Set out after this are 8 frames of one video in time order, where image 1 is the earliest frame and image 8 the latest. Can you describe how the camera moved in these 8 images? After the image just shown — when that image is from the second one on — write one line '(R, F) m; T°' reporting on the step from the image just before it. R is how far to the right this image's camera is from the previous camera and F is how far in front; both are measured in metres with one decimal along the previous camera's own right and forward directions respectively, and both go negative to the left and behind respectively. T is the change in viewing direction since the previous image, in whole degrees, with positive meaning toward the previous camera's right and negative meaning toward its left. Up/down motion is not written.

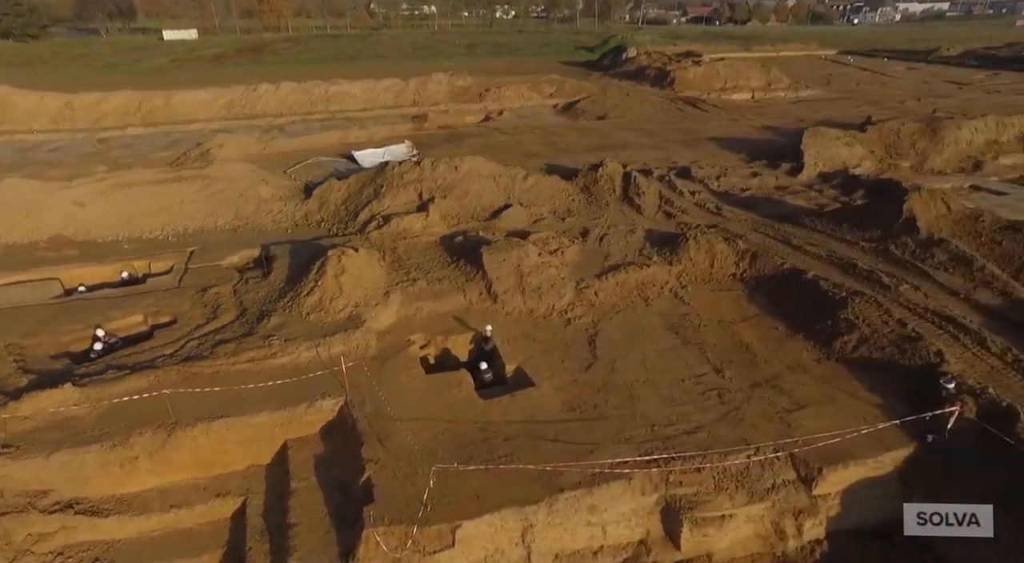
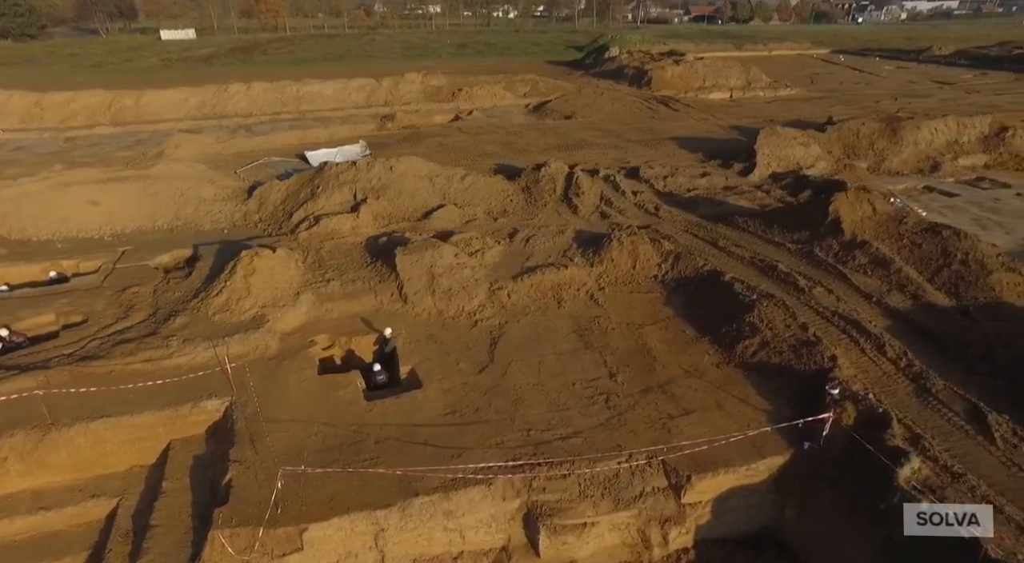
(+1.5, +0.1) m; -1°
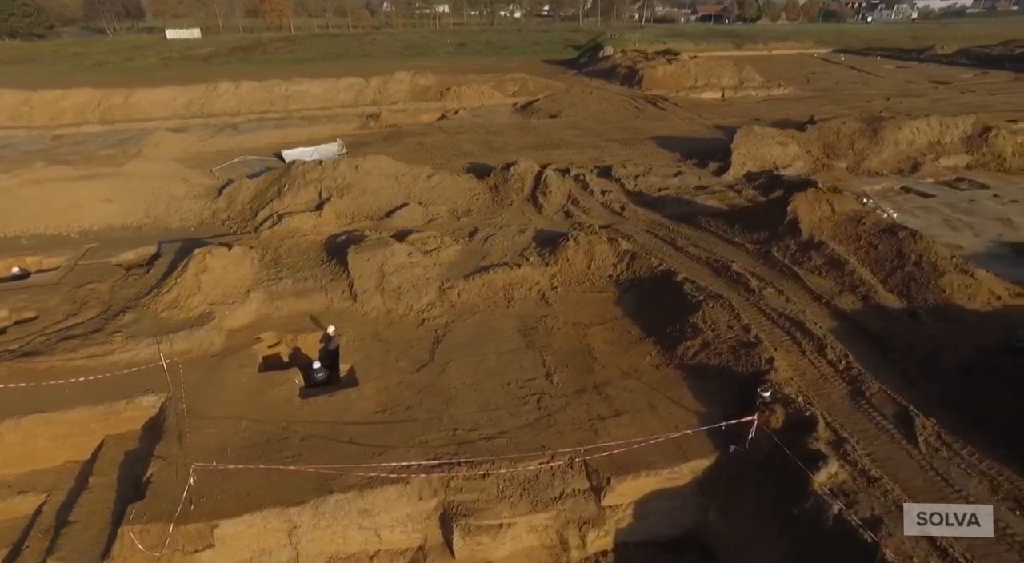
(+0.9, 0.0) m; -1°
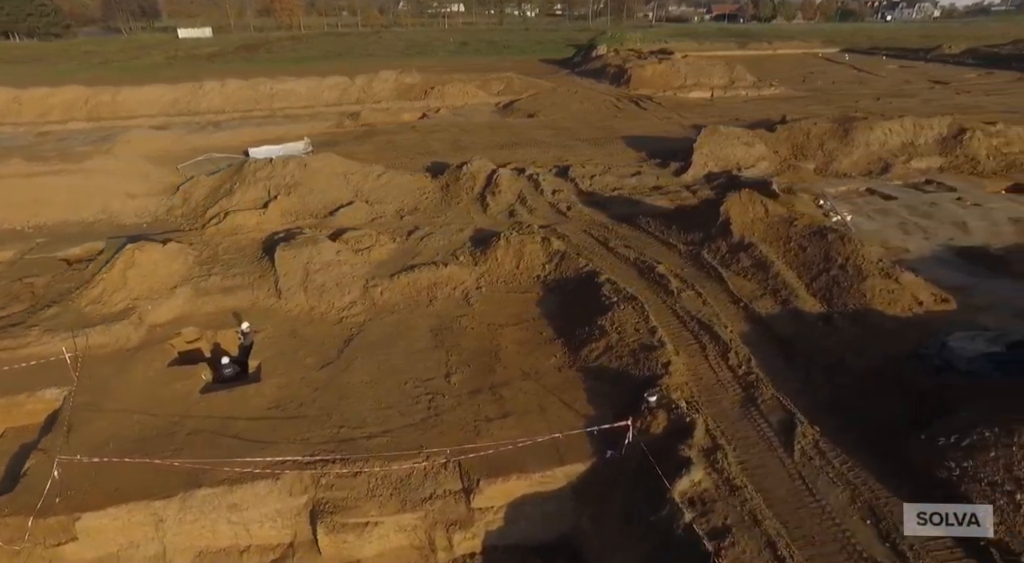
(+1.4, +0.1) m; -2°
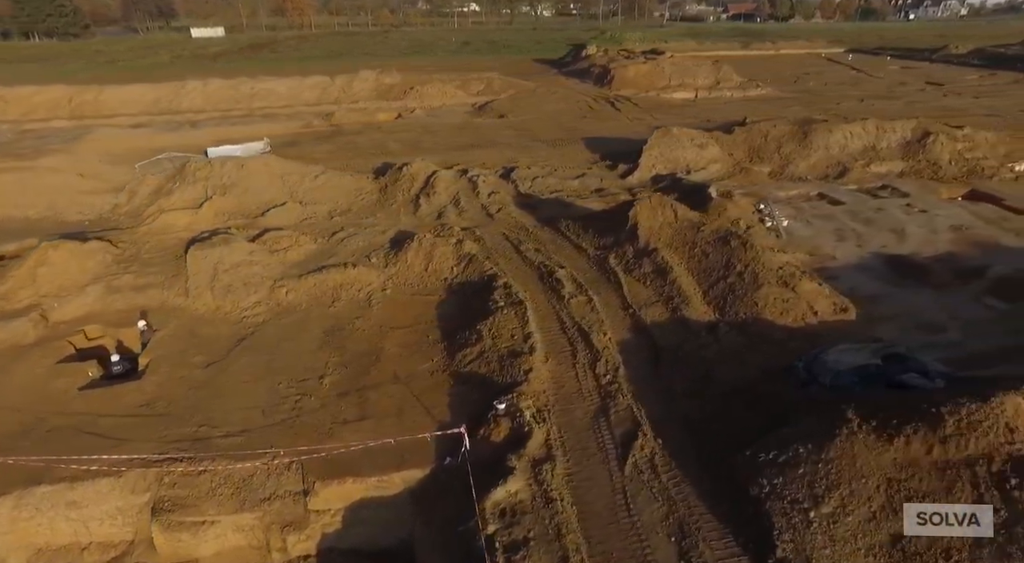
(+1.8, +0.1) m; -2°
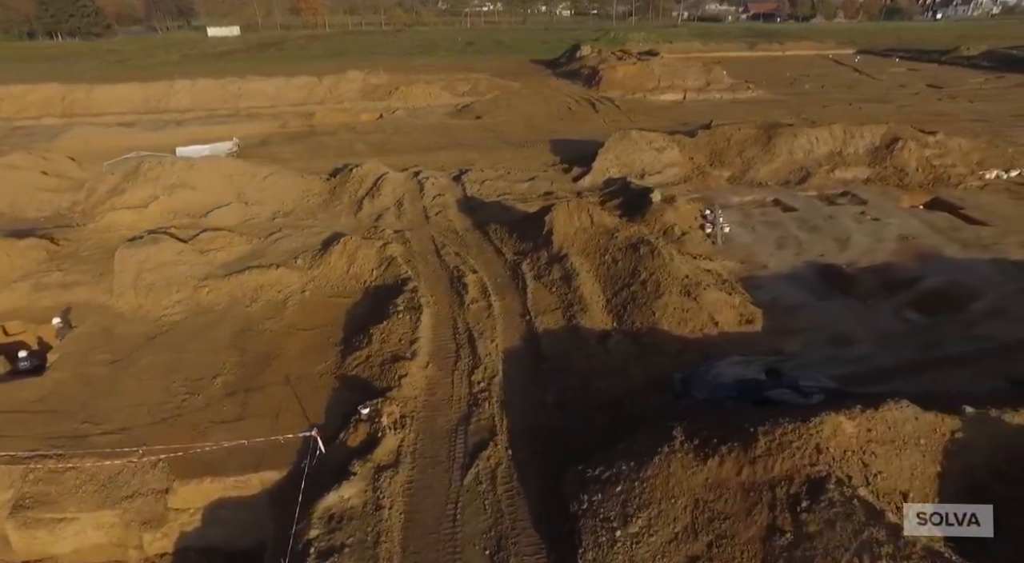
(+1.7, +0.1) m; -2°
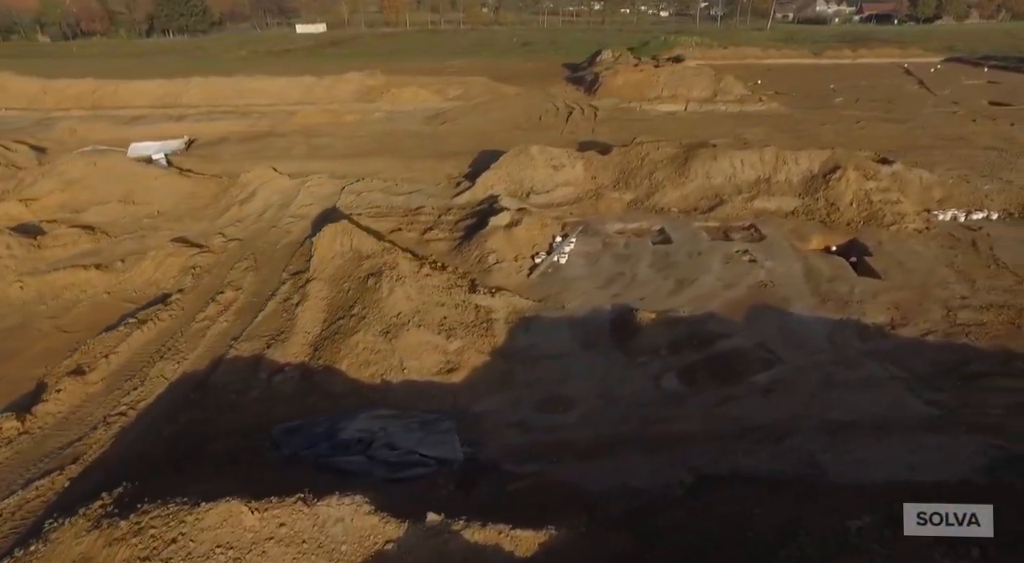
(+5.0, +1.0) m; -10°
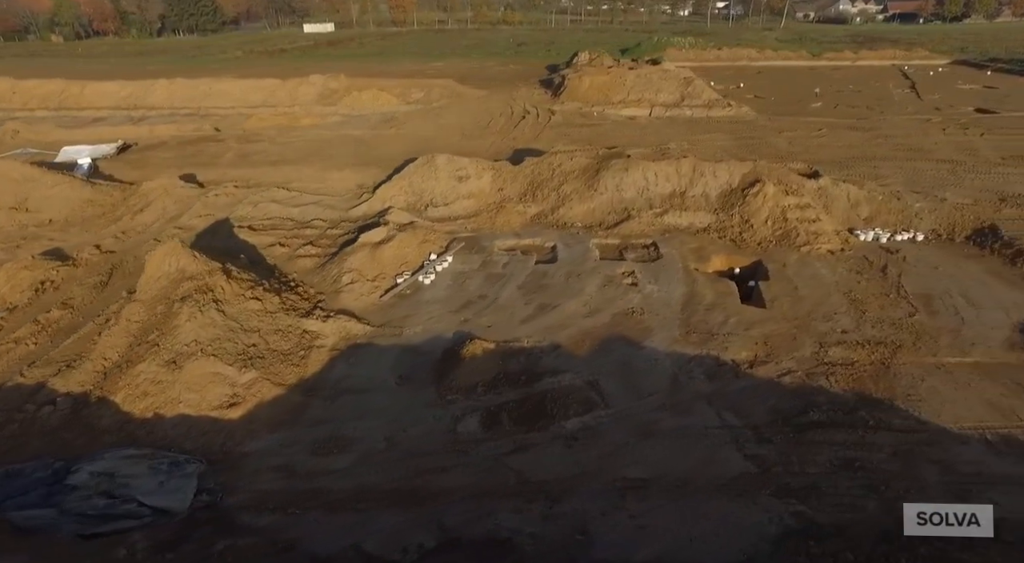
(+2.6, +0.7) m; -3°
